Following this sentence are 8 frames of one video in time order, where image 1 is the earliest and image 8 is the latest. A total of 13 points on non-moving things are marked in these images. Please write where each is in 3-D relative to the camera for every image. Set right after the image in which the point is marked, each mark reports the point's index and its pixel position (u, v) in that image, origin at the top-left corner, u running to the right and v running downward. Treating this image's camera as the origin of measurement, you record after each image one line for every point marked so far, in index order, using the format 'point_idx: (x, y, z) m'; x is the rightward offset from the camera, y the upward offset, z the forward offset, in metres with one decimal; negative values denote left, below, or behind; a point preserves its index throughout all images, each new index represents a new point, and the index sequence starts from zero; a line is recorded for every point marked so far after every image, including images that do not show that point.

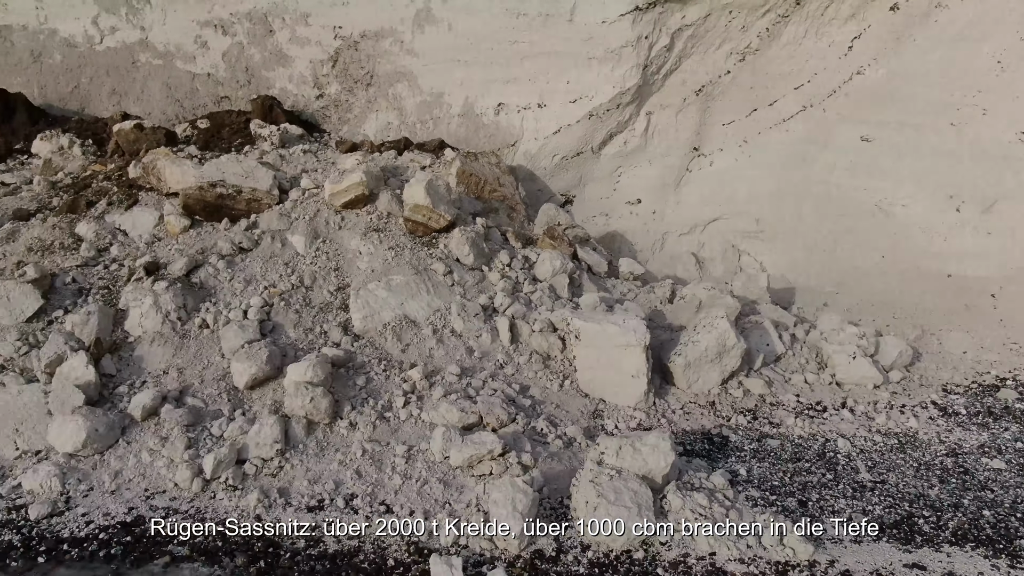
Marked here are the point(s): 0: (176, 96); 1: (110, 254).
0: (-2.8, +1.6, +6.6) m
1: (-2.2, +0.2, +4.3) m
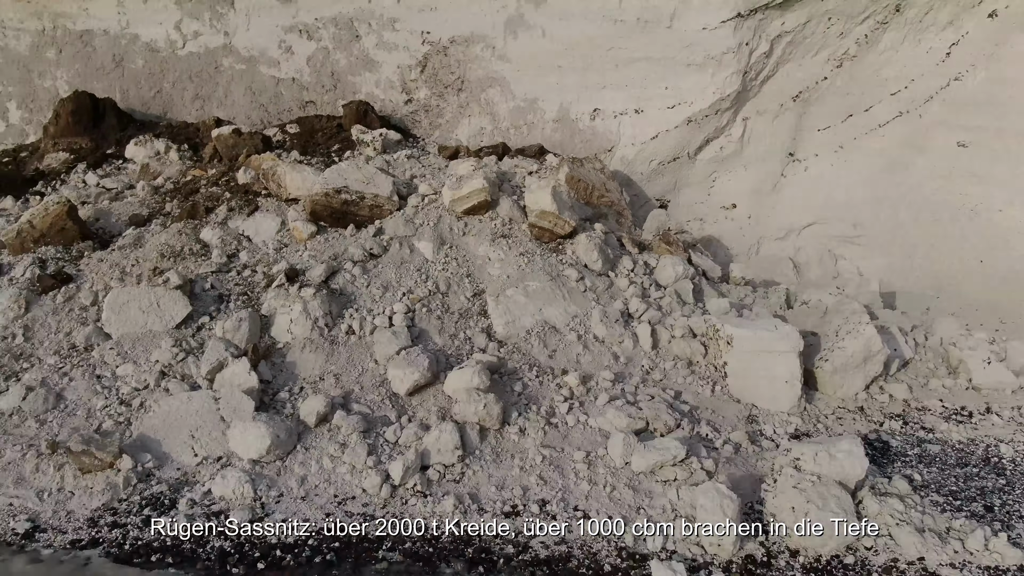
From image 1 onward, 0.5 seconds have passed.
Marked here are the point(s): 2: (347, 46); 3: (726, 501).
0: (-2.1, +1.6, +6.6) m
1: (-1.5, +0.2, +4.3) m
2: (-1.4, +2.0, +6.4) m
3: (+0.7, -0.7, +2.7) m
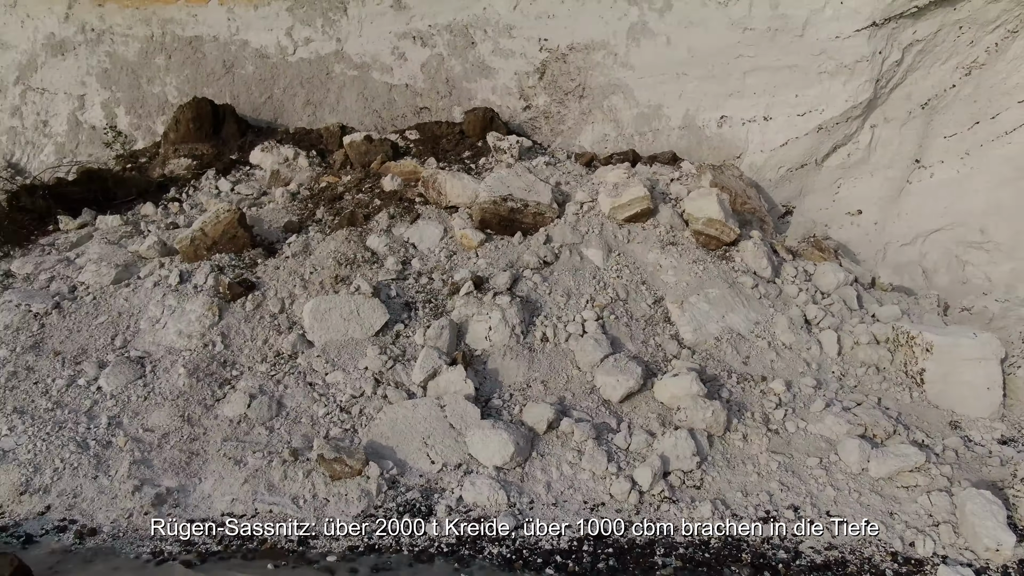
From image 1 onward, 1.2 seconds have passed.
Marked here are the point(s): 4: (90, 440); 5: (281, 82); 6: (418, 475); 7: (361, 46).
0: (-1.2, +1.5, +6.6) m
1: (-0.6, +0.1, +4.4) m
2: (-0.4, +2.0, +6.5) m
3: (+1.7, -0.8, +2.8) m
4: (-1.8, -0.6, +3.3) m
5: (-2.0, +1.8, +6.8) m
6: (-0.4, -0.8, +3.2) m
7: (-1.3, +2.1, +6.7) m
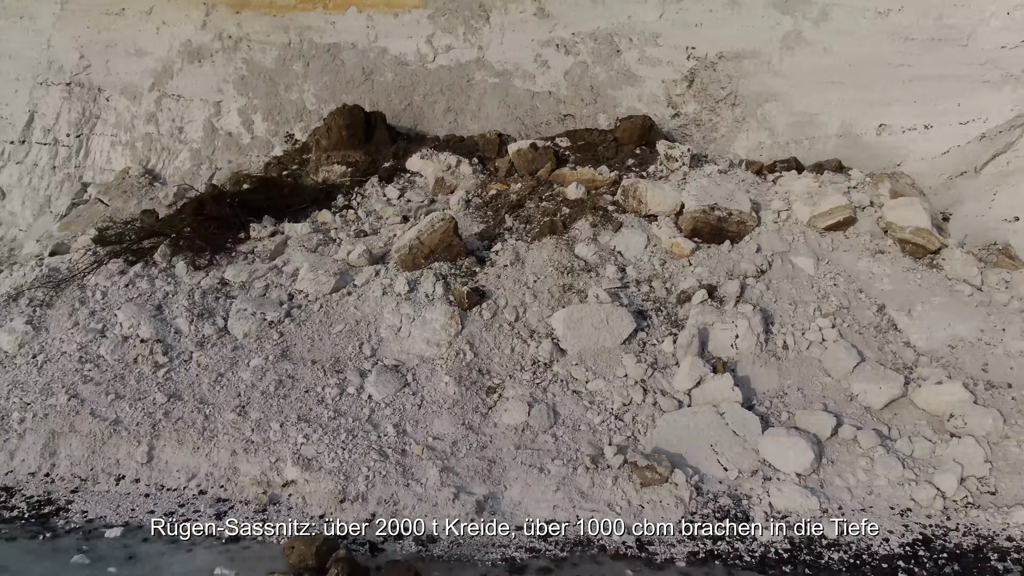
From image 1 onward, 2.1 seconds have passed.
0: (0.0, +1.5, +6.7) m
1: (+0.7, +0.1, +4.5) m
2: (+0.8, +1.9, +6.6) m
3: (+3.0, -0.8, +2.9) m
4: (-0.5, -0.7, +3.4) m
5: (-0.8, +1.7, +6.8) m
6: (+0.9, -0.8, +3.3) m
7: (-0.1, +2.0, +6.8) m
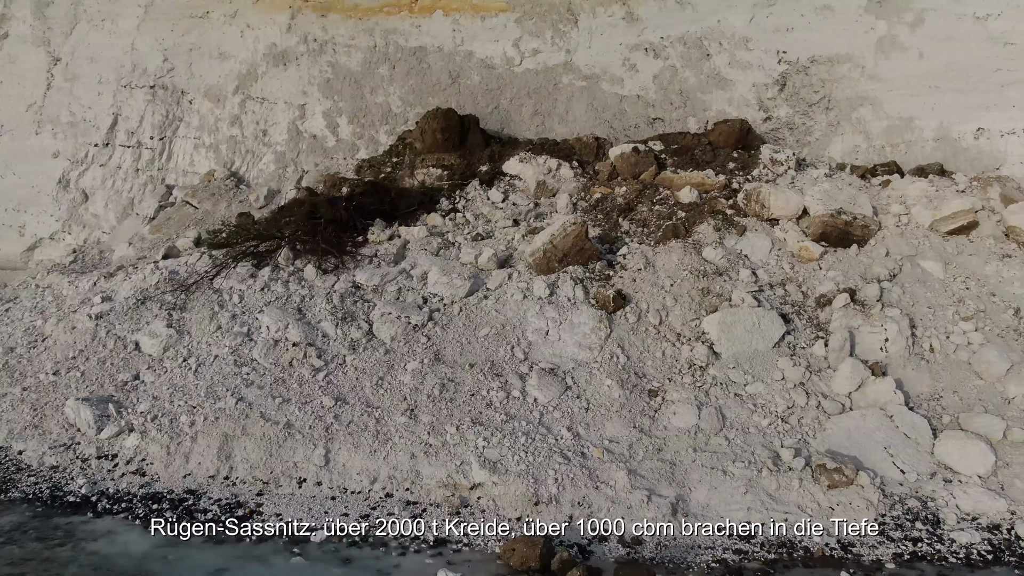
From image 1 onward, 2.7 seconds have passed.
0: (+0.8, +1.5, +6.7) m
1: (+1.4, +0.1, +4.5) m
2: (+1.6, +1.9, +6.6) m
3: (+3.7, -0.8, +2.9) m
4: (+0.2, -0.7, +3.4) m
5: (0.0, +1.7, +6.9) m
6: (+1.6, -0.8, +3.3) m
7: (+0.7, +2.0, +6.8) m
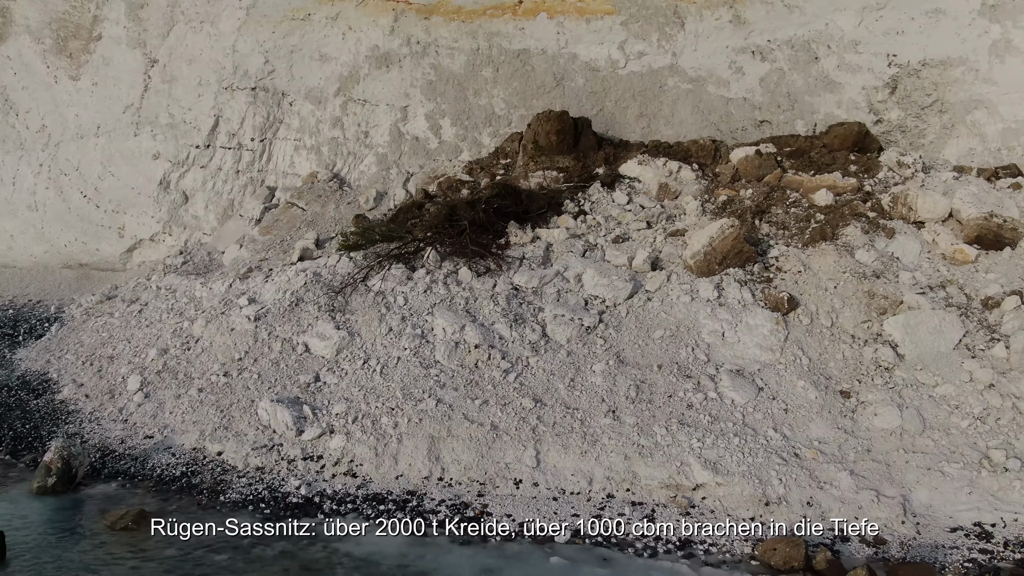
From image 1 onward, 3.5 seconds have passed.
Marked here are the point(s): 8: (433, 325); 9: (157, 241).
0: (+1.7, +1.5, +6.8) m
1: (+2.4, 0.0, +4.5) m
2: (+2.5, +1.9, +6.7) m
3: (+4.7, -0.9, +3.0) m
4: (+1.2, -0.7, +3.4) m
5: (+0.9, +1.7, +6.9) m
6: (+2.6, -0.8, +3.4) m
7: (+1.6, +2.0, +6.8) m
8: (-0.4, -0.2, +4.3) m
9: (-3.3, +0.4, +7.2) m
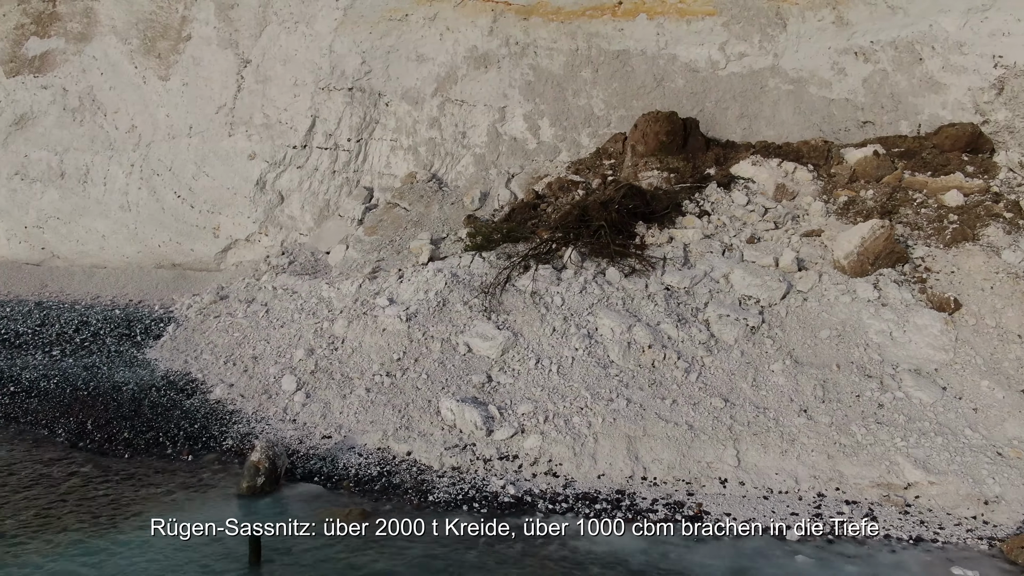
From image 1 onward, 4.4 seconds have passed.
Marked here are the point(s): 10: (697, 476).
0: (+2.6, +1.5, +6.8) m
1: (+3.3, 0.0, +4.6) m
2: (+3.4, +1.9, +6.7) m
3: (+5.6, -0.9, +3.0) m
4: (+2.1, -0.7, +3.5) m
5: (+1.8, +1.7, +6.9) m
6: (+3.5, -0.8, +3.4) m
7: (+2.5, +2.0, +6.9) m
8: (+0.5, -0.2, +4.3) m
9: (-2.4, +0.4, +7.3) m
10: (+0.8, -0.8, +3.5) m
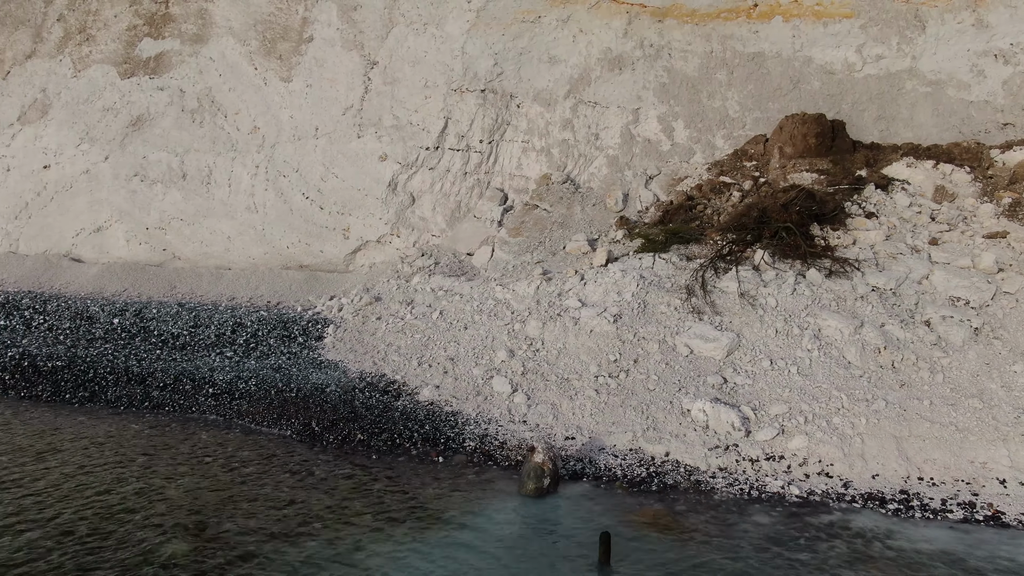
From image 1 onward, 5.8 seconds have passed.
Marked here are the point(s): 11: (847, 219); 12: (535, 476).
0: (+3.8, +1.5, +6.8) m
1: (+4.5, 0.0, +4.6) m
2: (+4.6, +1.9, +6.7) m
3: (+6.8, -0.9, +3.0) m
4: (+3.3, -0.7, +3.5) m
5: (+3.0, +1.7, +7.0) m
6: (+4.7, -0.9, +3.5) m
7: (+3.7, +2.0, +6.9) m
8: (+1.7, -0.2, +4.3) m
9: (-1.2, +0.4, +7.3) m
10: (+2.1, -0.8, +3.5) m
11: (+2.4, +0.5, +5.6) m
12: (+0.1, -0.8, +3.5) m
